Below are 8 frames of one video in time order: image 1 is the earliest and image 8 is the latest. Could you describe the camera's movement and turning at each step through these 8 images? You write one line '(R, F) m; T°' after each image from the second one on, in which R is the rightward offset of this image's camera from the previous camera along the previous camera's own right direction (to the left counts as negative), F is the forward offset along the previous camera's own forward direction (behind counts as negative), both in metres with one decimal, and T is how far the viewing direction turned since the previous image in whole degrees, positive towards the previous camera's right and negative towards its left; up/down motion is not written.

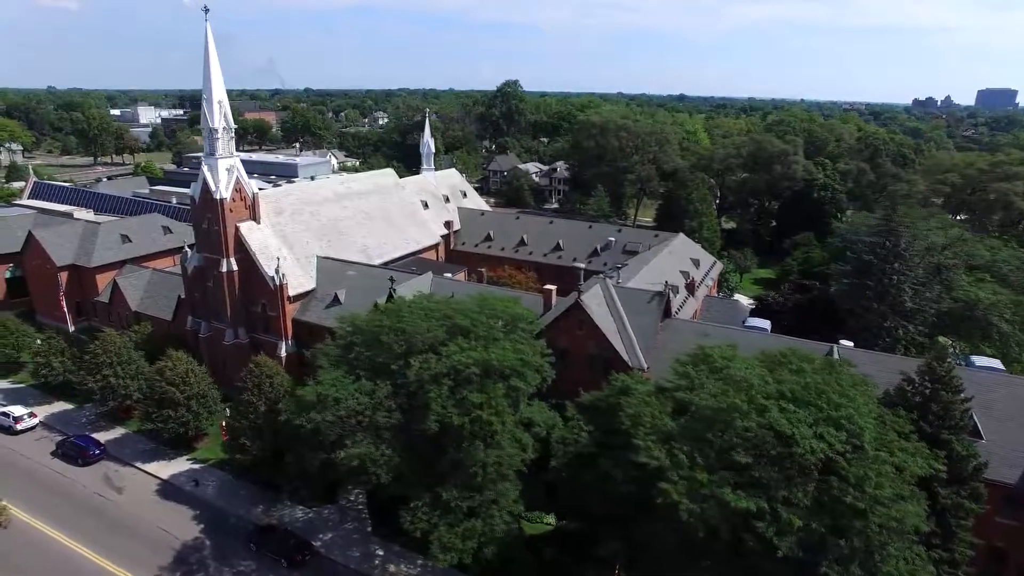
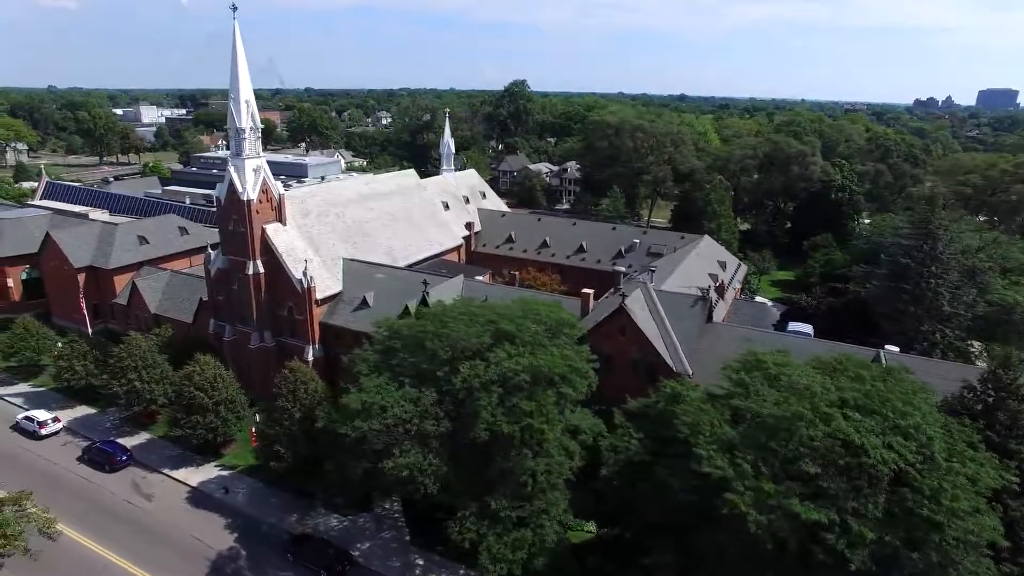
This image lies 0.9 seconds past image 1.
(-1.9, +0.6) m; 0°
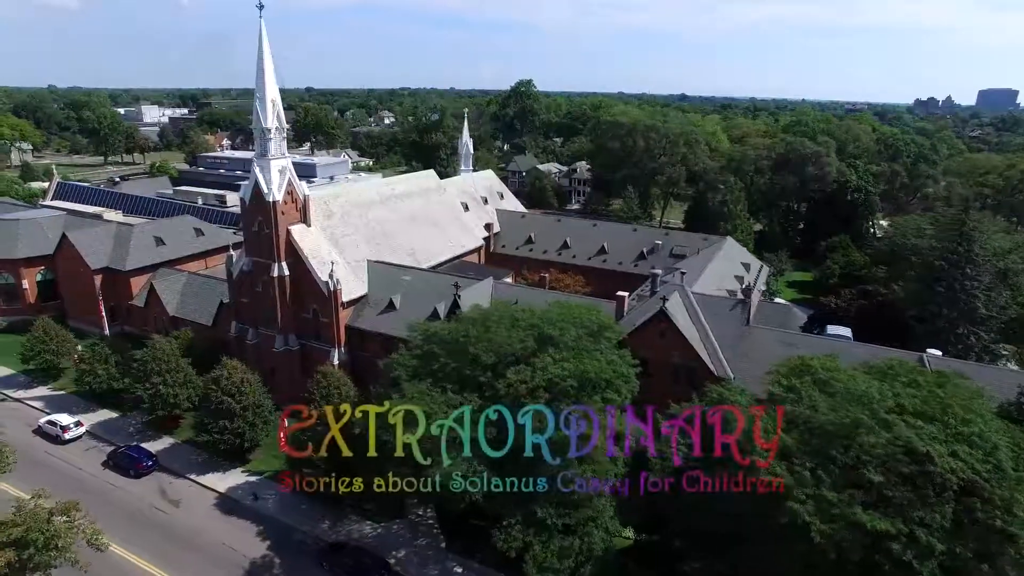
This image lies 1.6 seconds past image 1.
(-1.7, +0.5) m; 0°
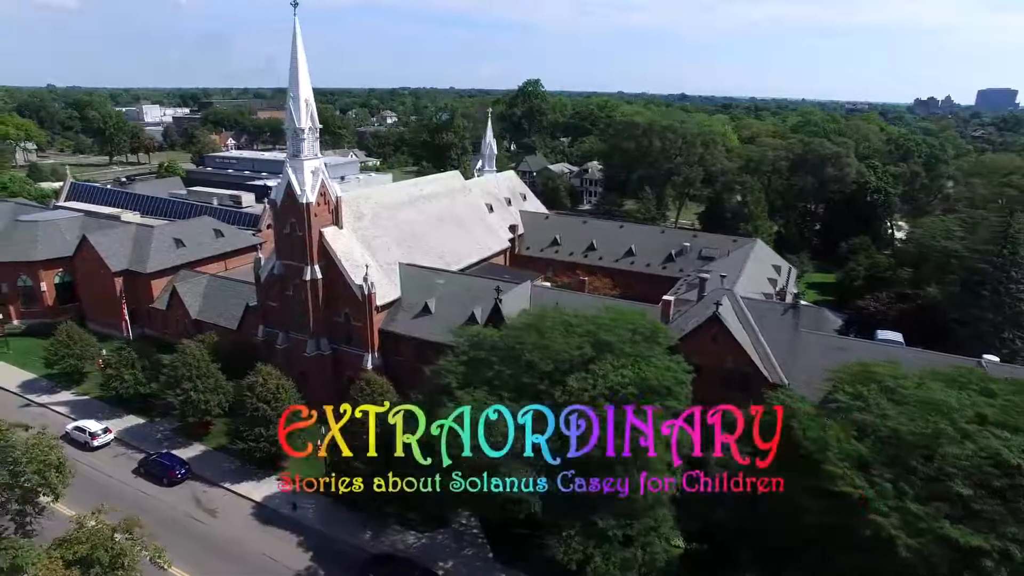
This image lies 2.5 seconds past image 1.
(-2.2, +0.7) m; 0°
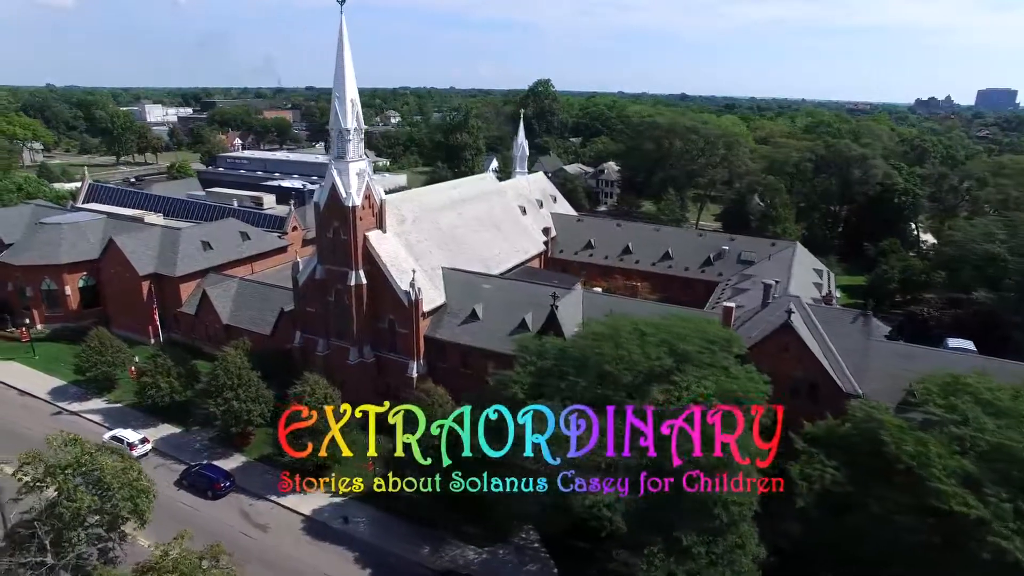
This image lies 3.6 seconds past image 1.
(-2.9, +1.0) m; 0°
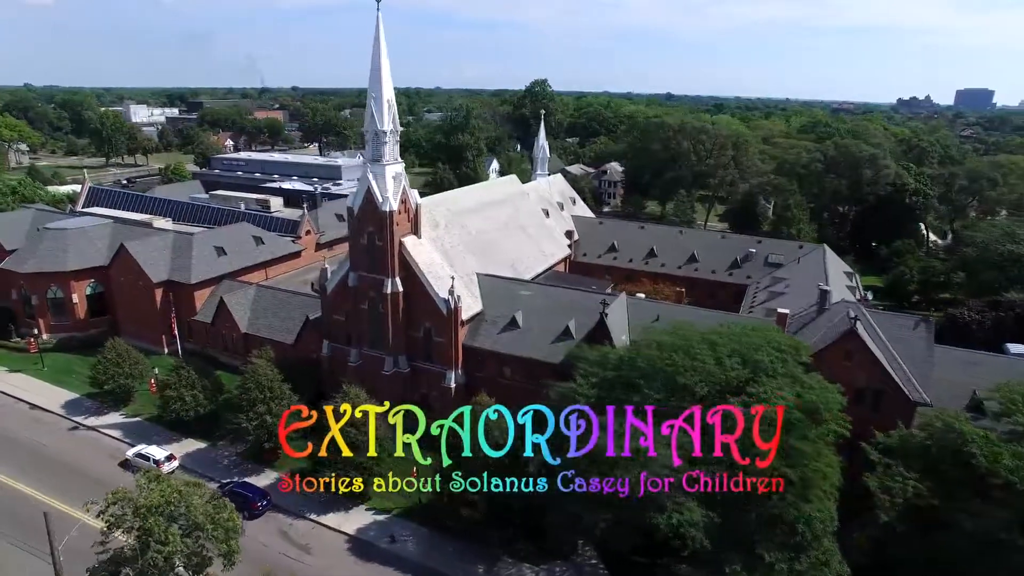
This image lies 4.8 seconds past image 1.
(-3.0, +1.1) m; +1°
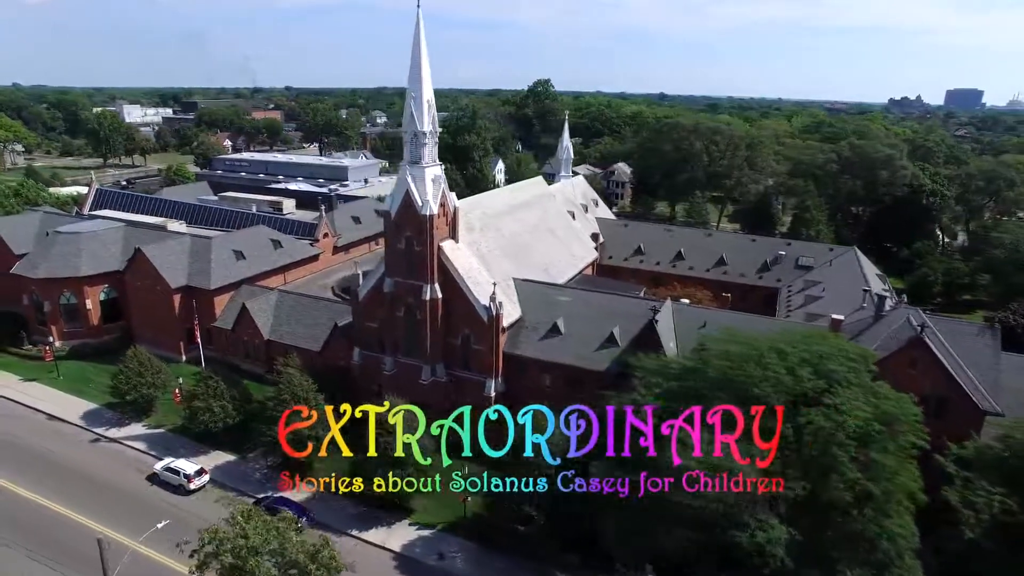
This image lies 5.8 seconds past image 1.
(-2.6, +1.1) m; +1°
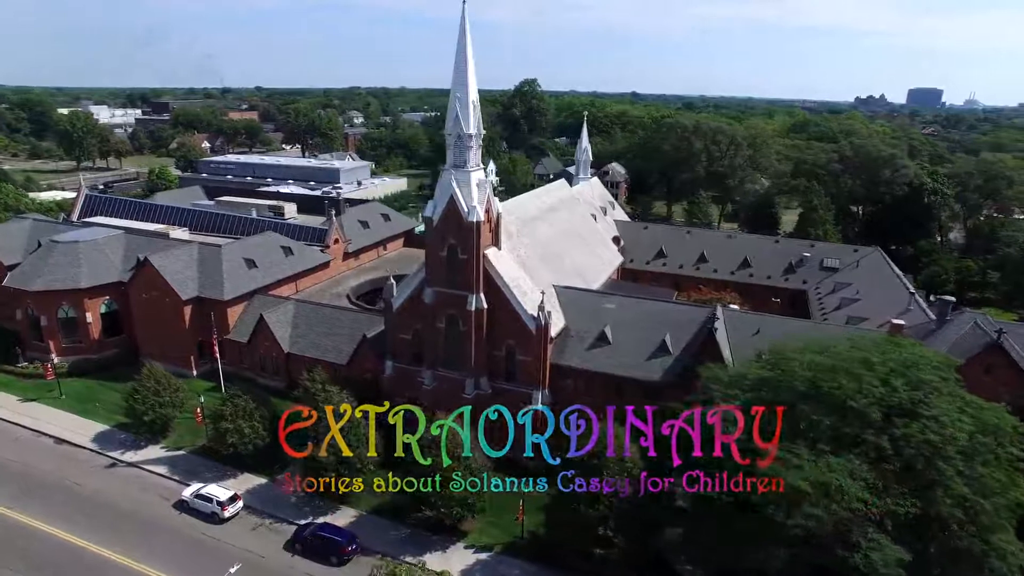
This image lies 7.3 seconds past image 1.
(-3.7, +1.5) m; +2°
